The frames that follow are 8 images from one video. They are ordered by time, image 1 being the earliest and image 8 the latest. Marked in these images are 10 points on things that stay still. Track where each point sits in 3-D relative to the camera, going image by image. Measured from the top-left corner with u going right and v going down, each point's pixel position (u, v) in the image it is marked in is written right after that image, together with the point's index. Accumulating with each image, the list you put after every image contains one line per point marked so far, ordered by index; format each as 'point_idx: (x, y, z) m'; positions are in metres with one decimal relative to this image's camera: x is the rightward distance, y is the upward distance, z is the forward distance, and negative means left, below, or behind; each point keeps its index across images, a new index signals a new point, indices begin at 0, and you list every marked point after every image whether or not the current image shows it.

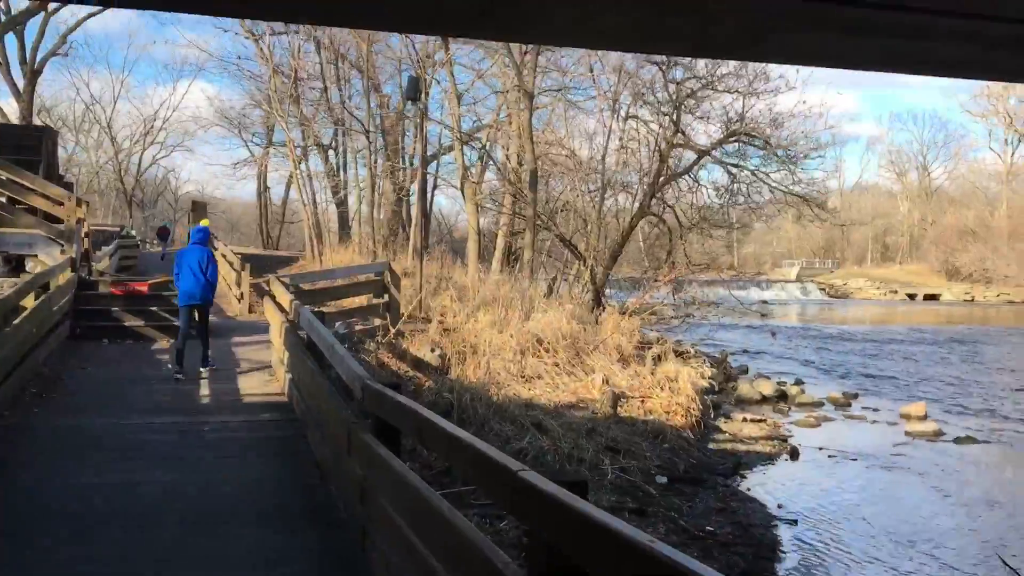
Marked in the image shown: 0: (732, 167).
0: (+4.5, +2.5, +18.8) m
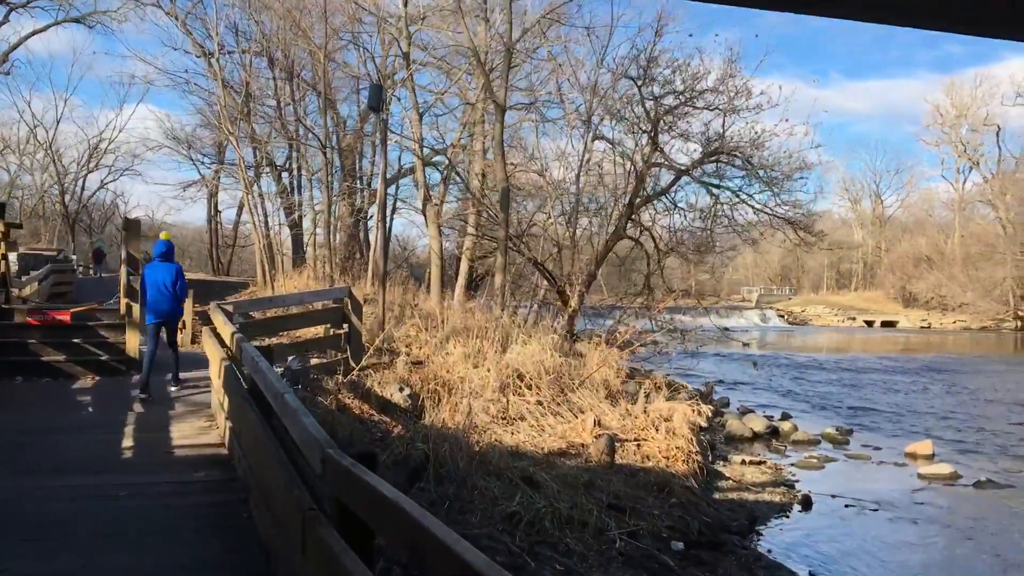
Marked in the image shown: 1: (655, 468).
0: (+3.9, +1.9, +17.8) m
1: (+1.4, -1.7, +8.8) m
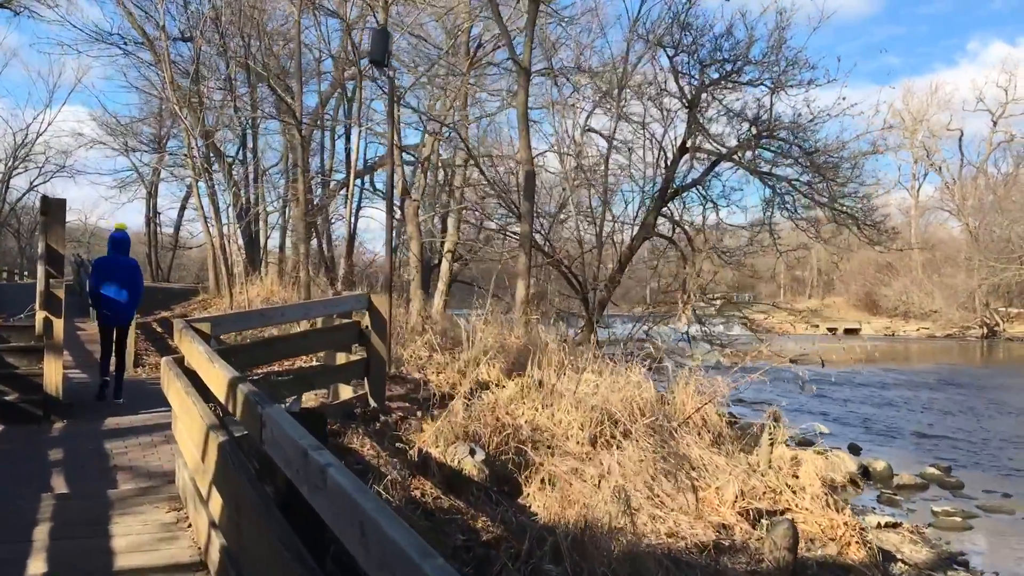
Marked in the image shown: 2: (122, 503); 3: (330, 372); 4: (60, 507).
0: (+4.1, +1.8, +15.1) m
1: (+2.1, -1.8, +6.0) m
2: (-2.2, -1.2, +5.2) m
3: (-1.3, -0.6, +6.9) m
4: (-2.5, -1.2, +5.1) m
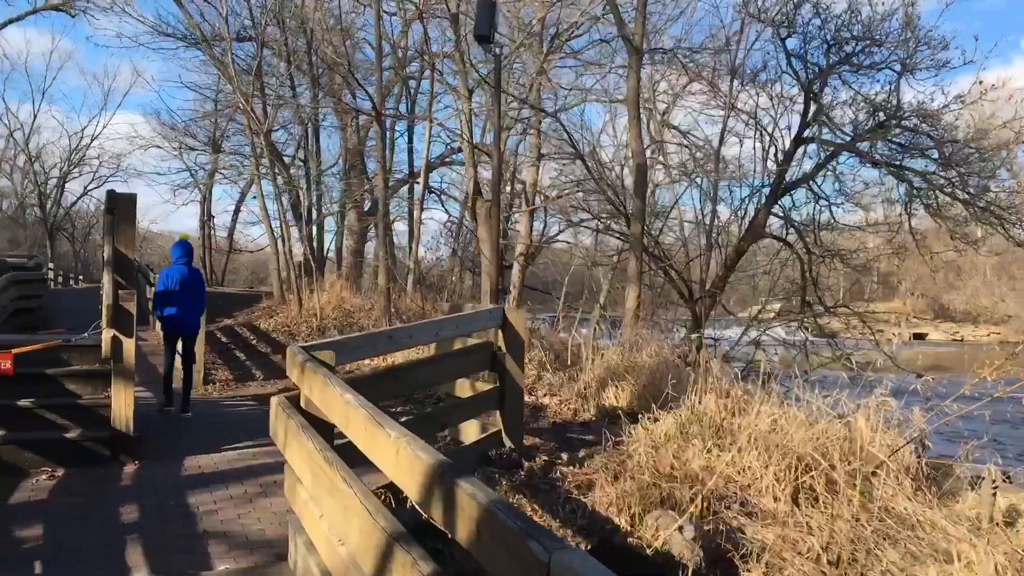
0: (+5.5, +1.7, +13.5) m
1: (+3.1, -1.8, +4.5) m
2: (-1.2, -1.3, +3.9) m
3: (-0.3, -0.7, +5.6) m
4: (-1.5, -1.3, +3.8) m
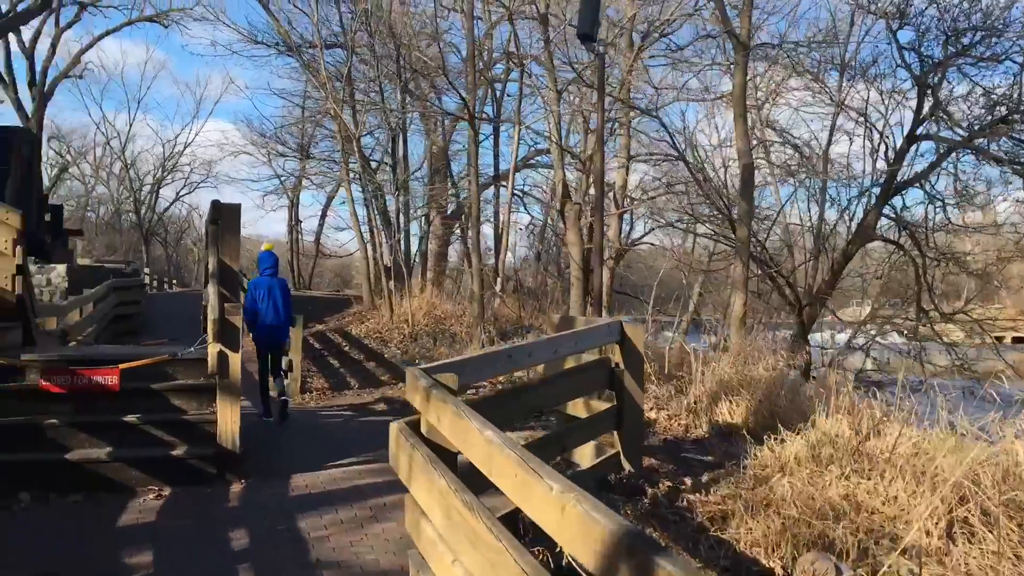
0: (+6.8, +1.6, +12.6) m
1: (+3.7, -1.9, +3.8) m
2: (-0.7, -1.3, +3.6) m
3: (+0.4, -0.8, +5.2) m
4: (-1.0, -1.3, +3.5) m
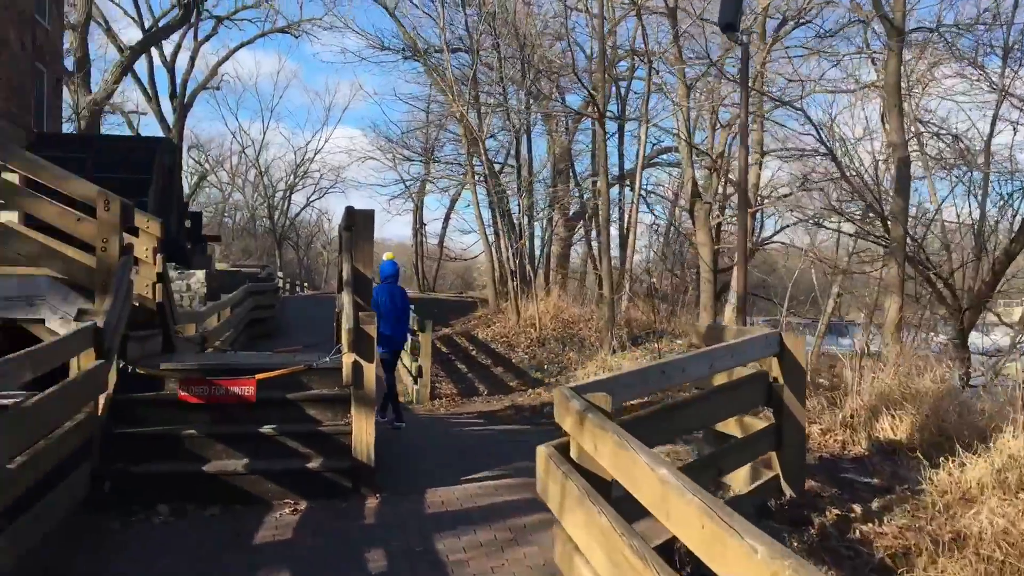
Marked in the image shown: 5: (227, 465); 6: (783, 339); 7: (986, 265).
0: (+8.5, +1.6, +11.3) m
1: (+4.3, -1.9, +3.0) m
2: (-0.1, -1.4, +3.3) m
3: (+1.2, -0.8, +4.8) m
4: (-0.4, -1.4, +3.3) m
5: (-1.6, -1.0, +5.3) m
6: (+1.5, -0.3, +5.1) m
7: (+6.3, +0.3, +12.4) m
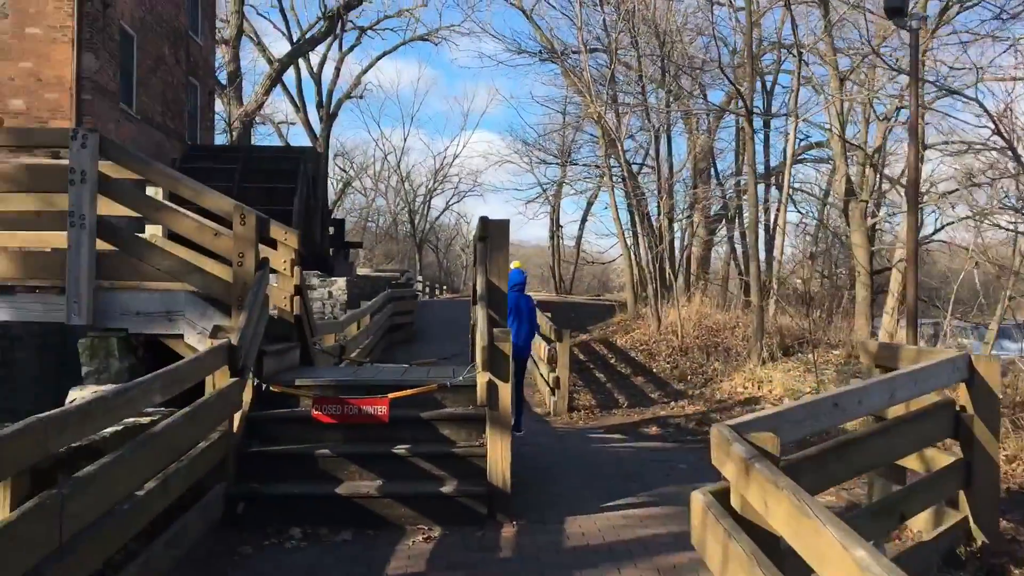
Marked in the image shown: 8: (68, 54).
0: (+10.0, +1.6, +9.6) m
1: (+4.7, -2.0, +2.0) m
2: (+0.4, -1.5, +2.9) m
3: (+1.8, -0.9, +4.2) m
4: (+0.1, -1.5, +2.9) m
5: (-0.8, -1.1, +5.2) m
6: (+2.2, -0.4, +4.5) m
7: (+8.1, +0.2, +11.0) m
8: (-6.2, +3.2, +12.9) m
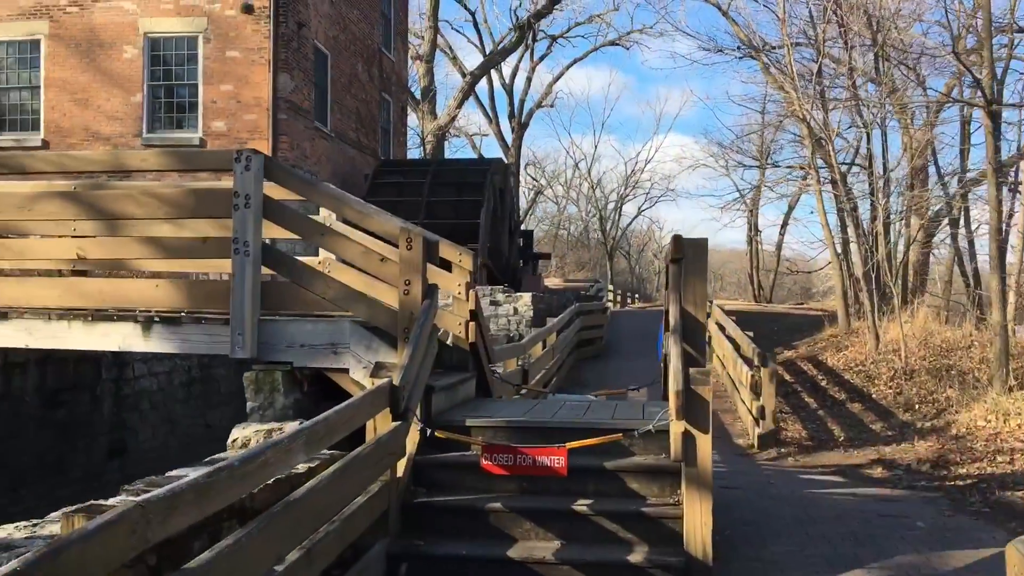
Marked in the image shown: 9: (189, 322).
0: (+11.6, +1.4, +6.6) m
1: (+4.8, -2.1, +0.2) m
2: (+0.8, -1.6, +2.1) m
3: (+2.5, -1.0, +3.0) m
4: (+0.6, -1.6, +2.1) m
5: (+0.1, -1.3, +4.5) m
6: (+3.0, -0.5, +3.2) m
7: (+10.0, +0.1, +8.4) m
8: (-3.5, +3.0, +13.2) m
9: (-1.9, -0.2, +5.6) m
